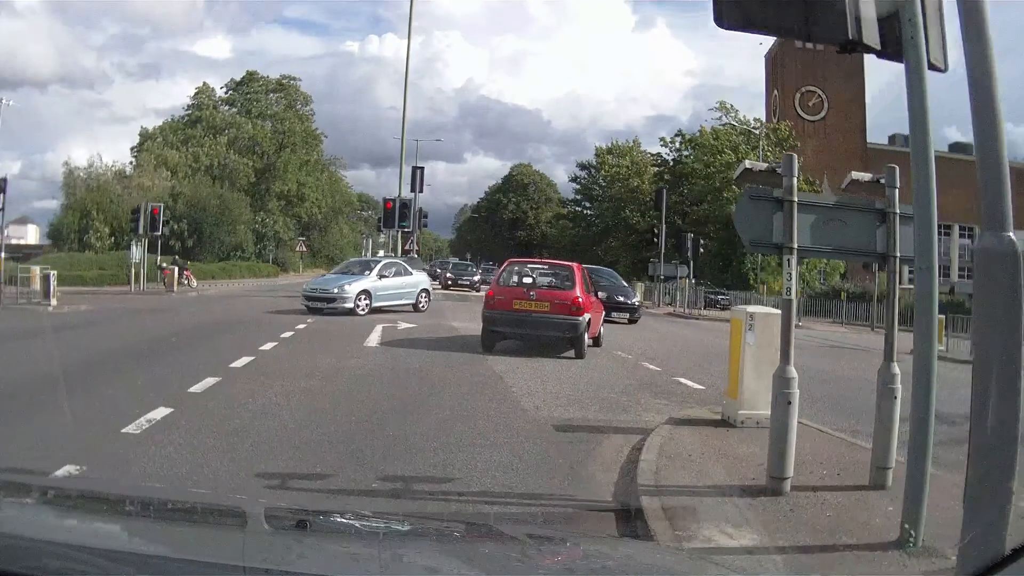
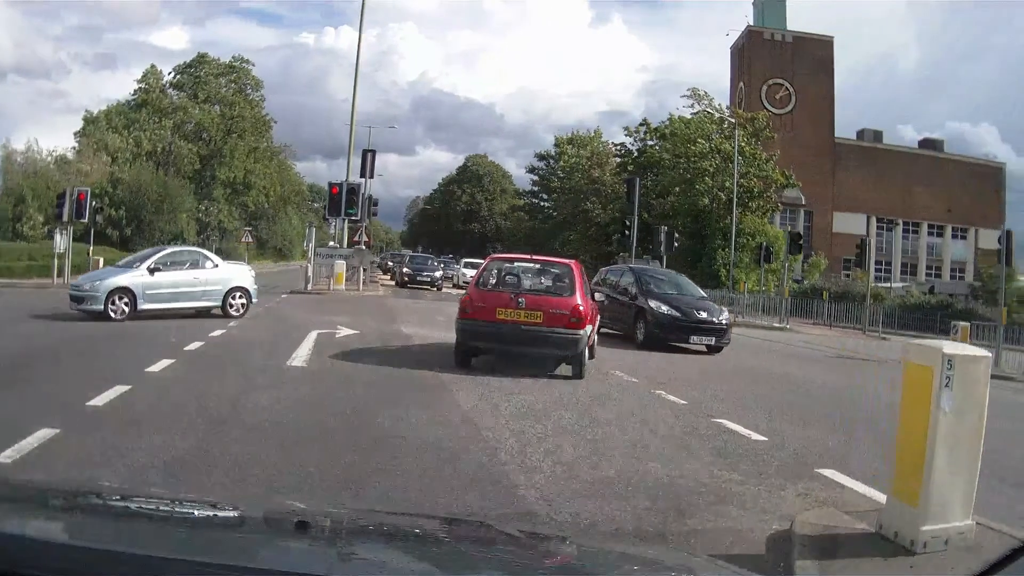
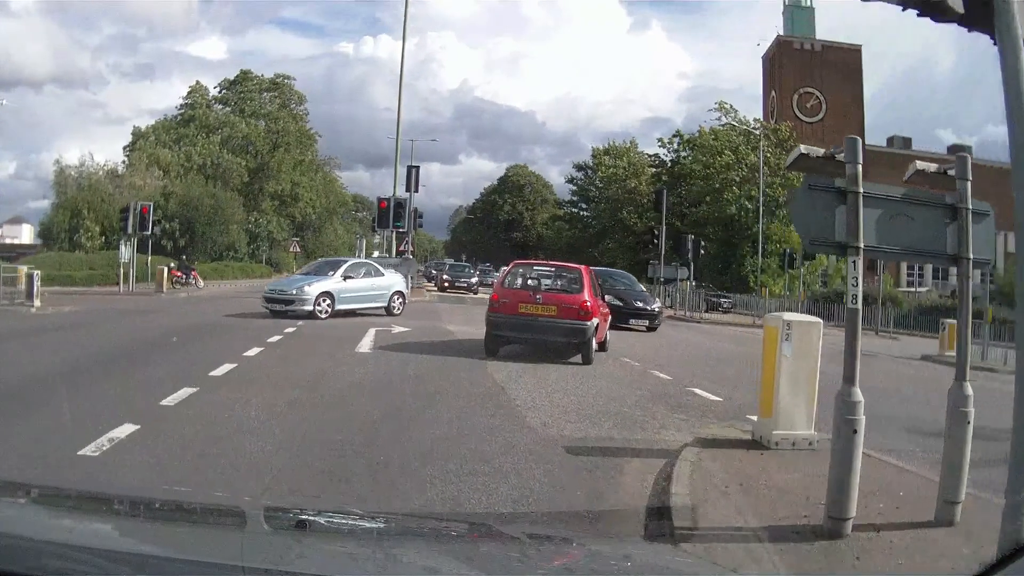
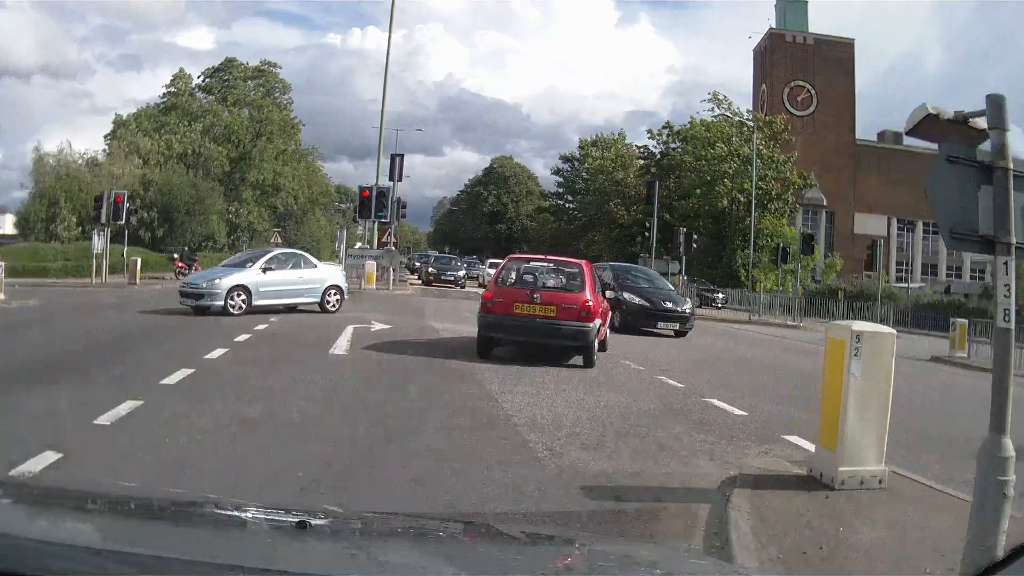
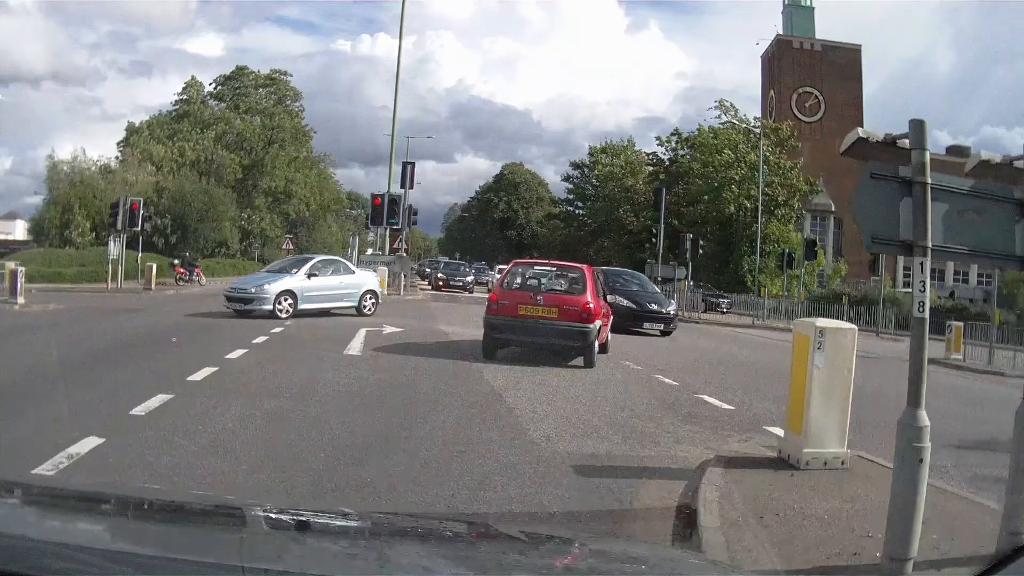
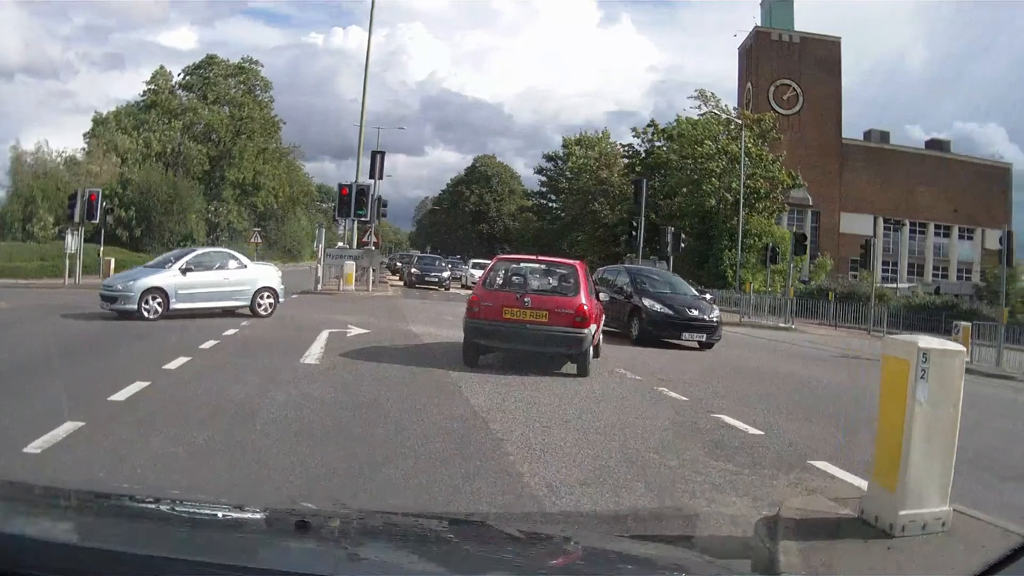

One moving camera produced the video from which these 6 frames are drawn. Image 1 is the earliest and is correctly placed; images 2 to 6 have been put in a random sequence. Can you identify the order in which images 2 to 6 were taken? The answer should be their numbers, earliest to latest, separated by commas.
3, 5, 4, 6, 2
